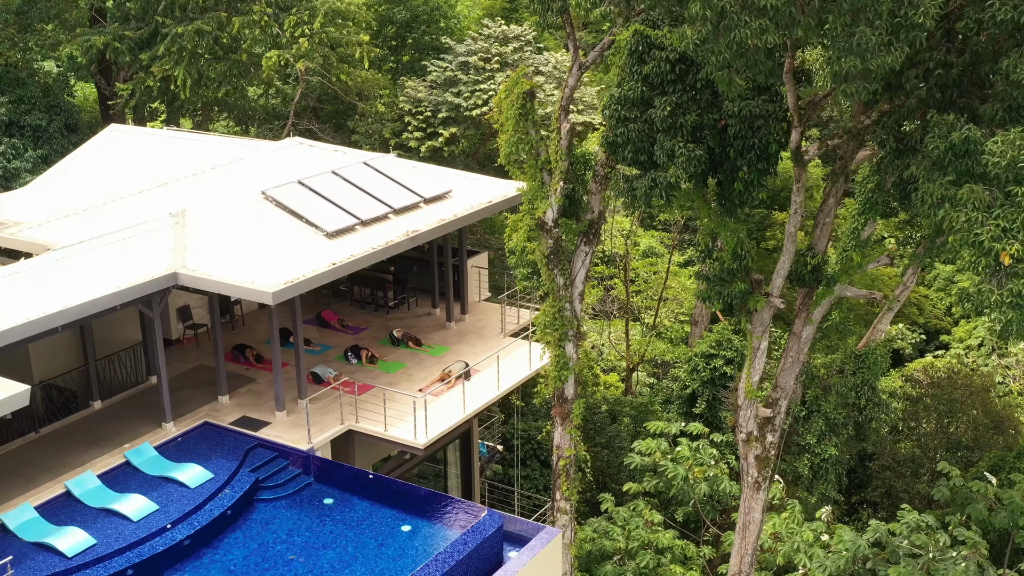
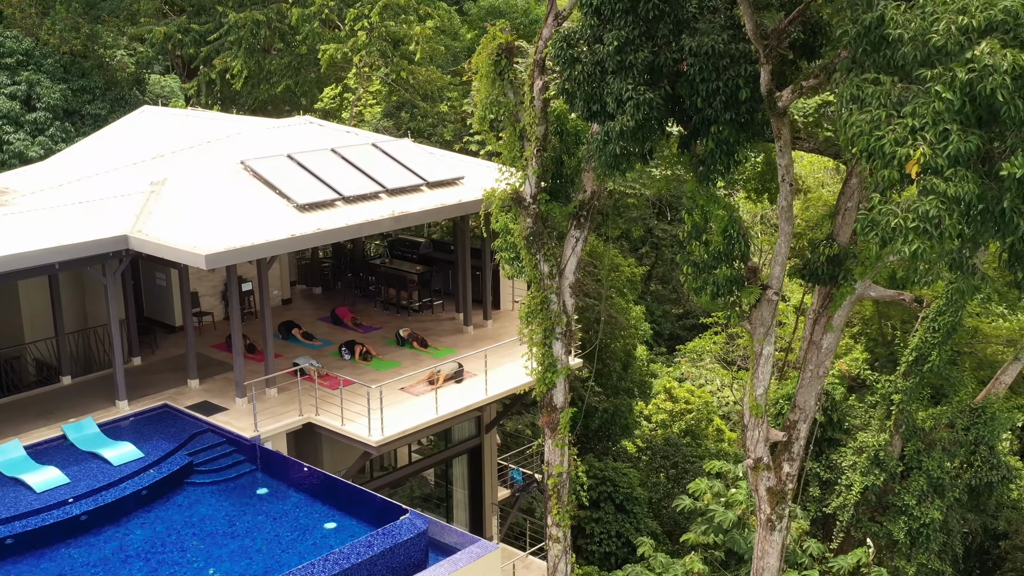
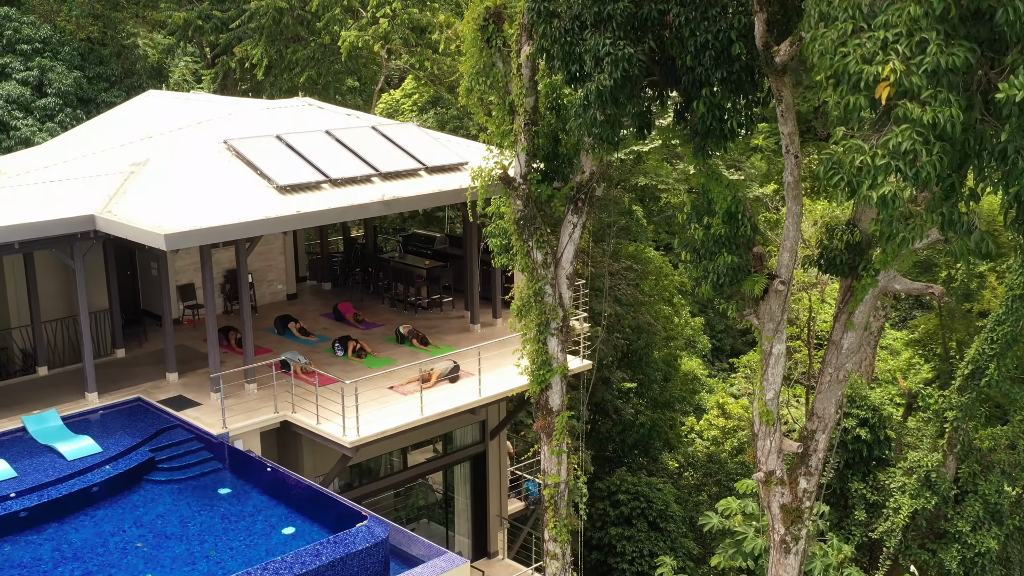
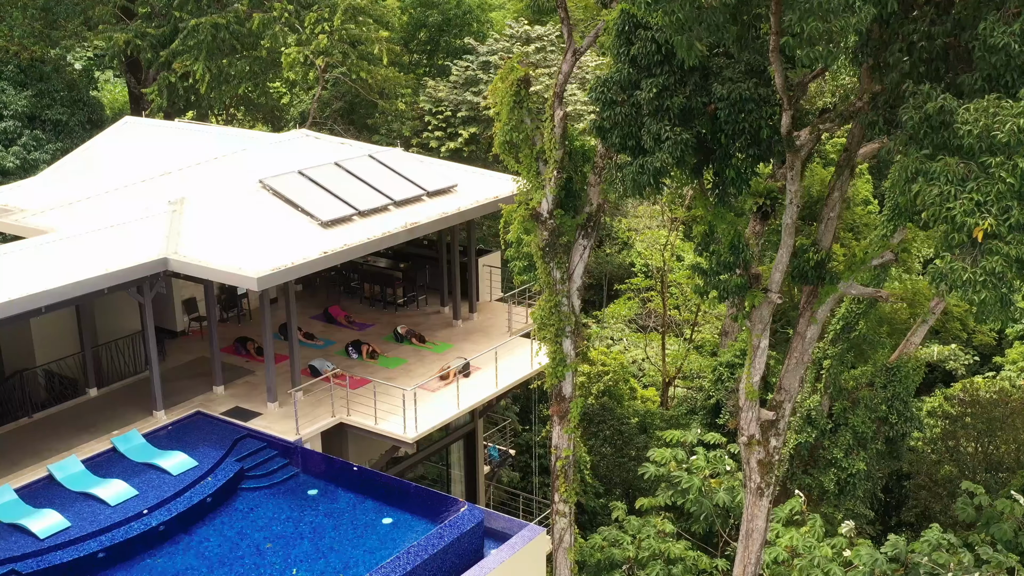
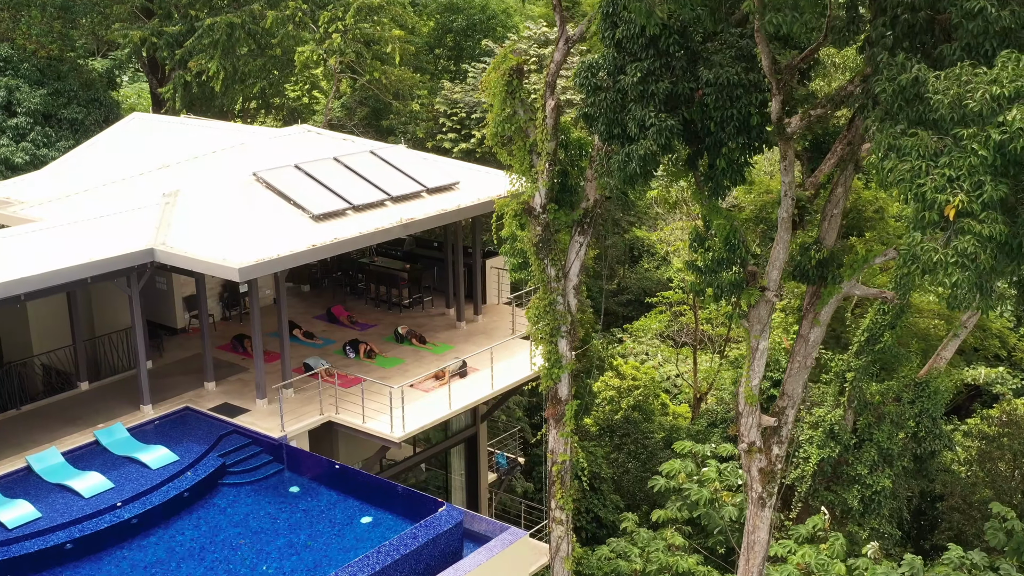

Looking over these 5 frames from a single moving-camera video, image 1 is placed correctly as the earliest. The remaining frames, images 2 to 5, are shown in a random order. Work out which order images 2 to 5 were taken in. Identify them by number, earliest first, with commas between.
4, 5, 2, 3
